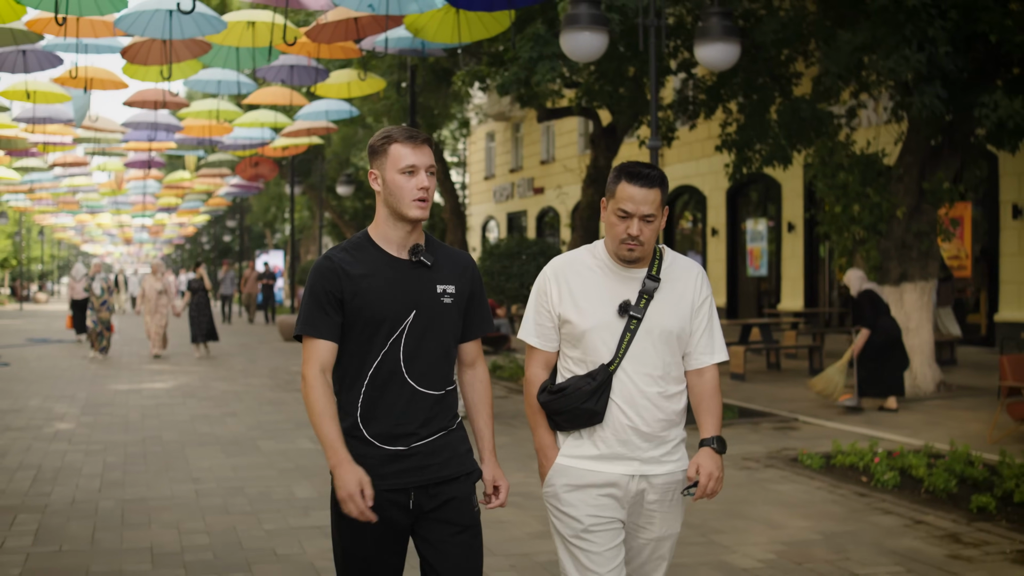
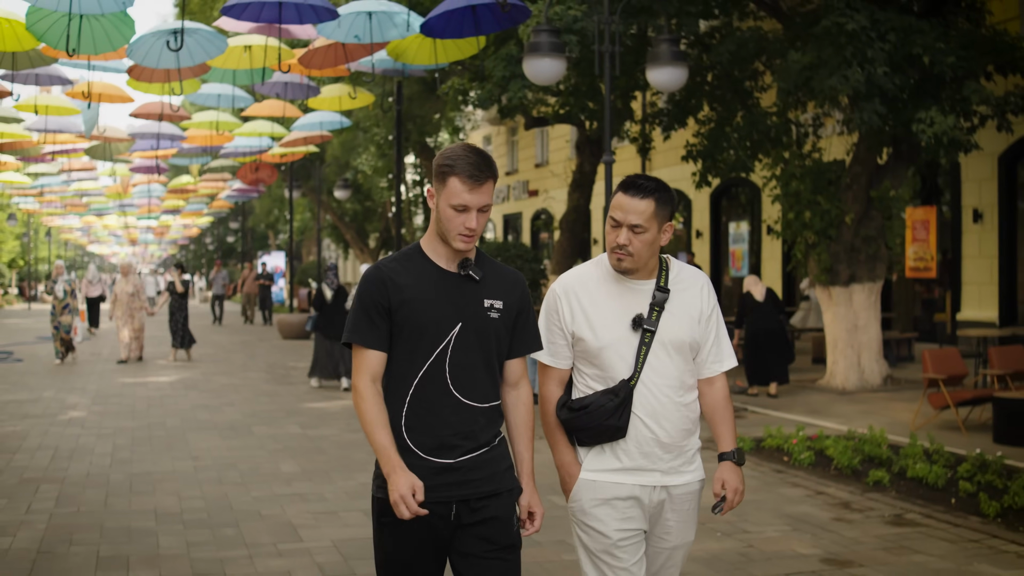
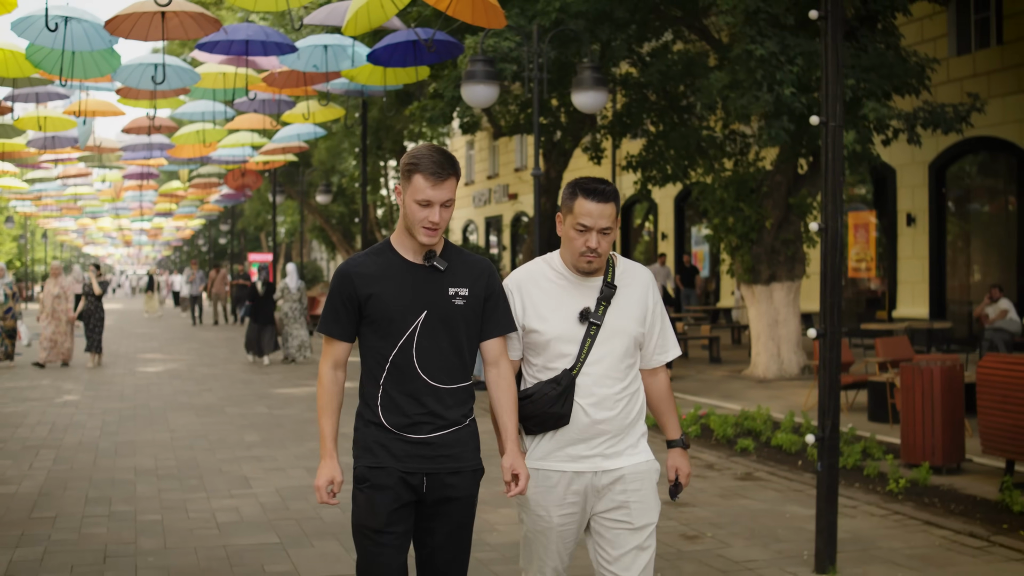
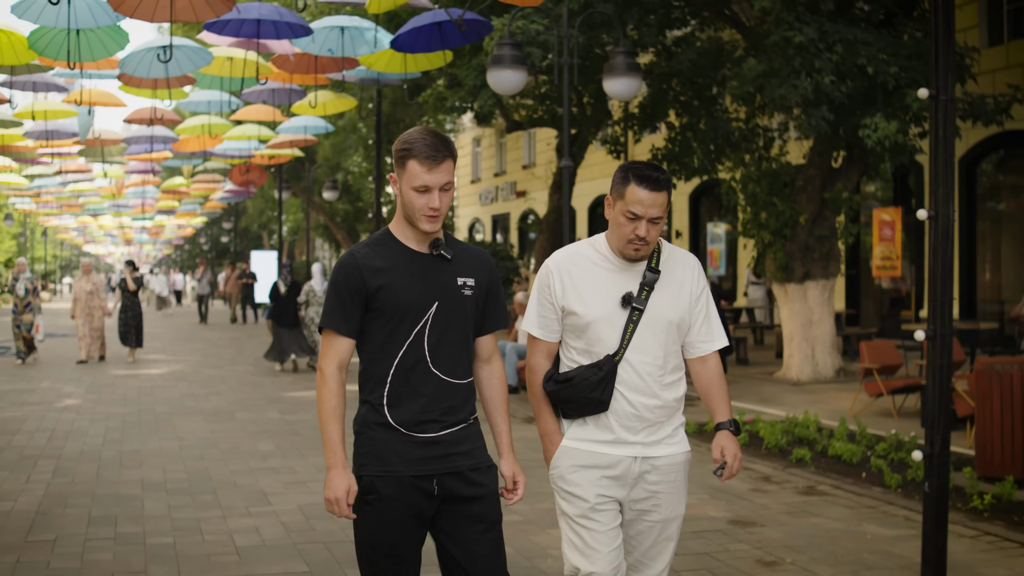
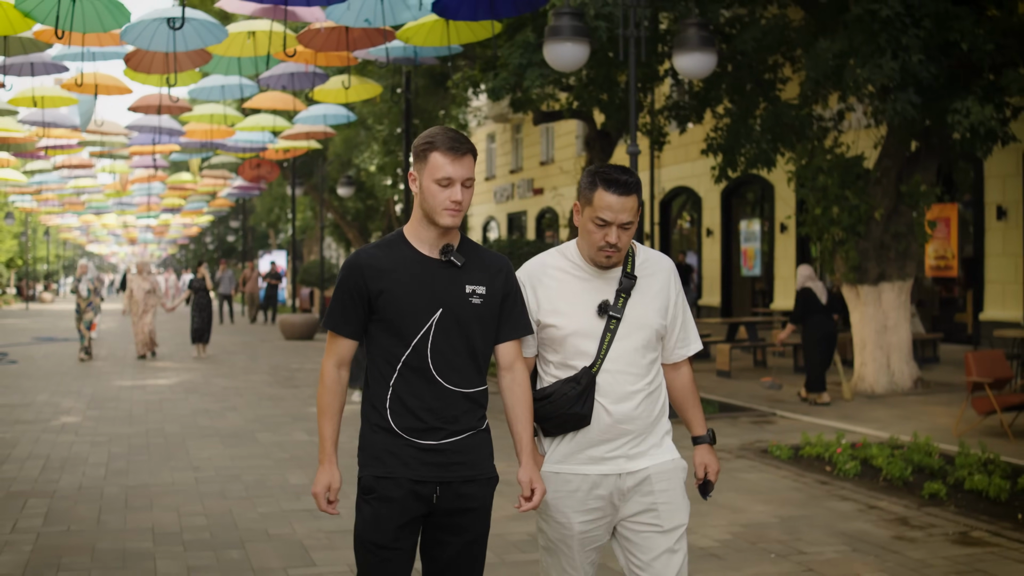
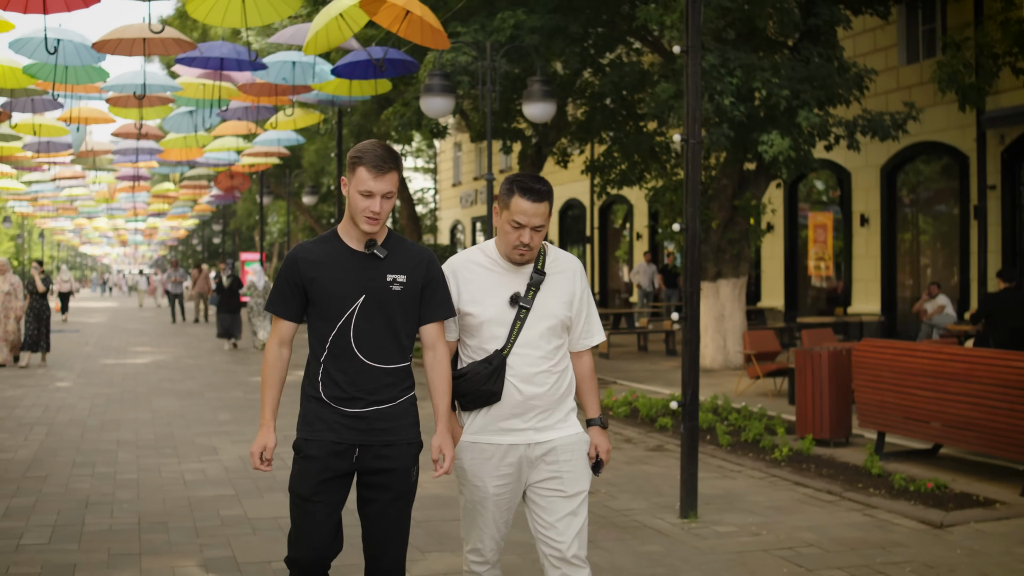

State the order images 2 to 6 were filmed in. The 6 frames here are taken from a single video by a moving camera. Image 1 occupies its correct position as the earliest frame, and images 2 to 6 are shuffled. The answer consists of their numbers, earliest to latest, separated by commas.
5, 2, 4, 3, 6
